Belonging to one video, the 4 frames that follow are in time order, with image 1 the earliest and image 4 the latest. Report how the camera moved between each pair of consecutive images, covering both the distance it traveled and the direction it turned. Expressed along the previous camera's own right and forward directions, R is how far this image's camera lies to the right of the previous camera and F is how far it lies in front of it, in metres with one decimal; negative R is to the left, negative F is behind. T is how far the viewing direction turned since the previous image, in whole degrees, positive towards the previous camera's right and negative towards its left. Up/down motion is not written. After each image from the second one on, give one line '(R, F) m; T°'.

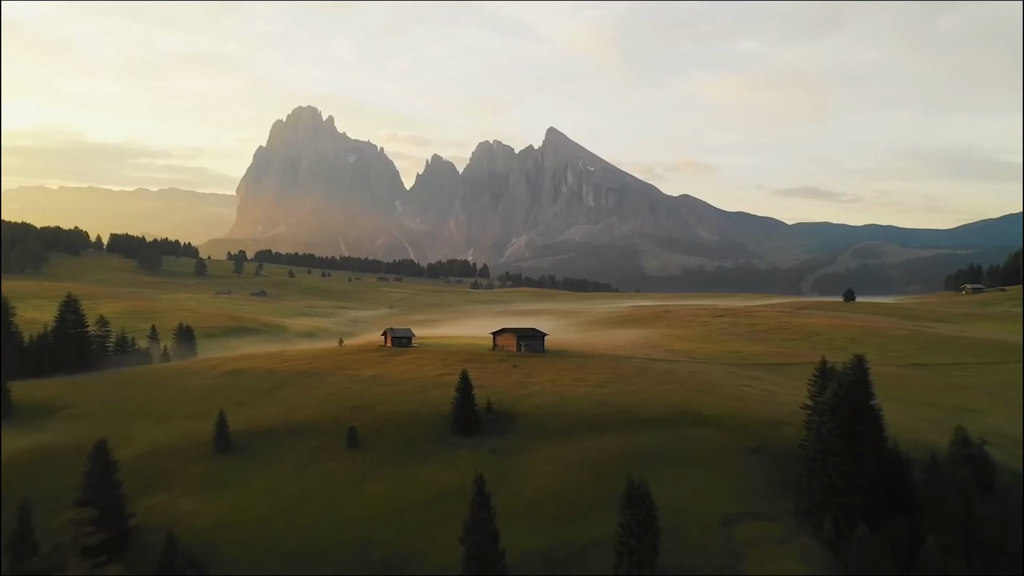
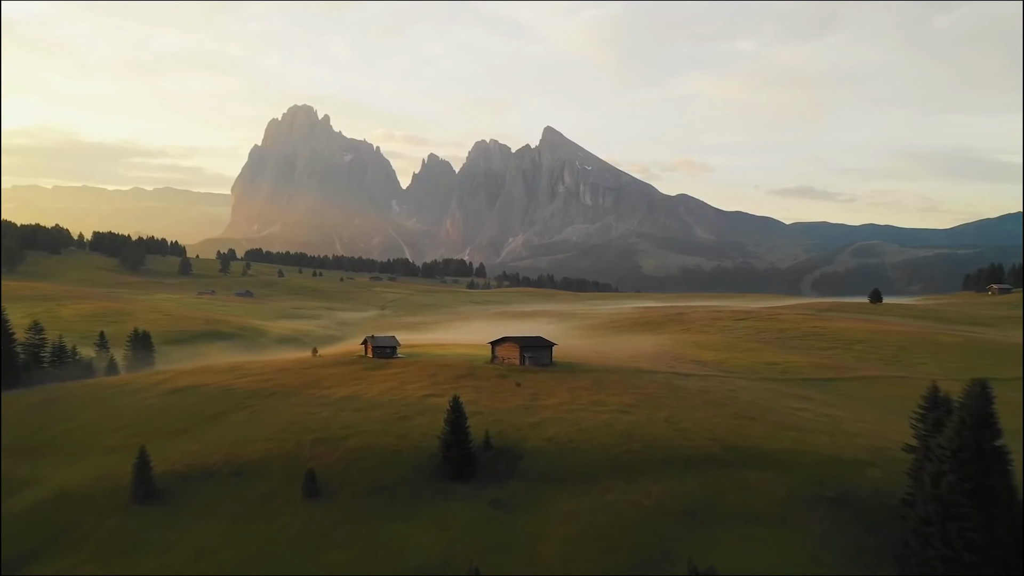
(-0.3, +9.2) m; 0°
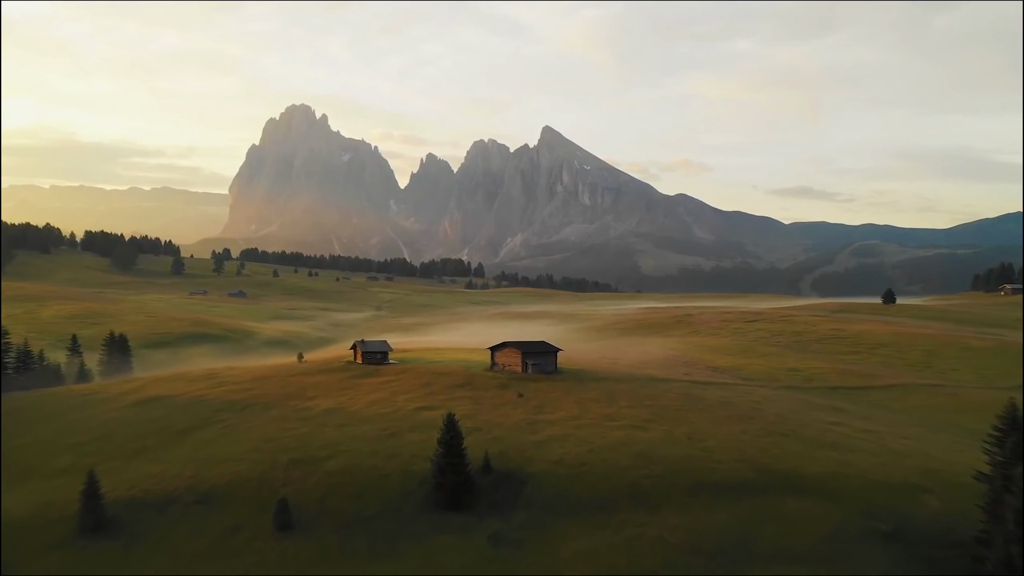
(-0.2, +4.1) m; 0°
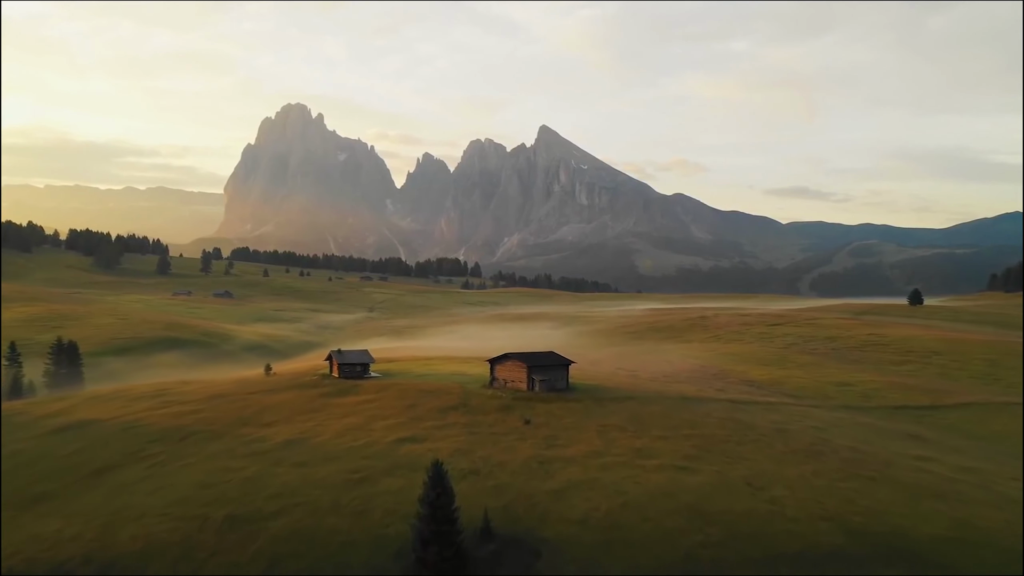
(-0.3, +7.5) m; 0°
